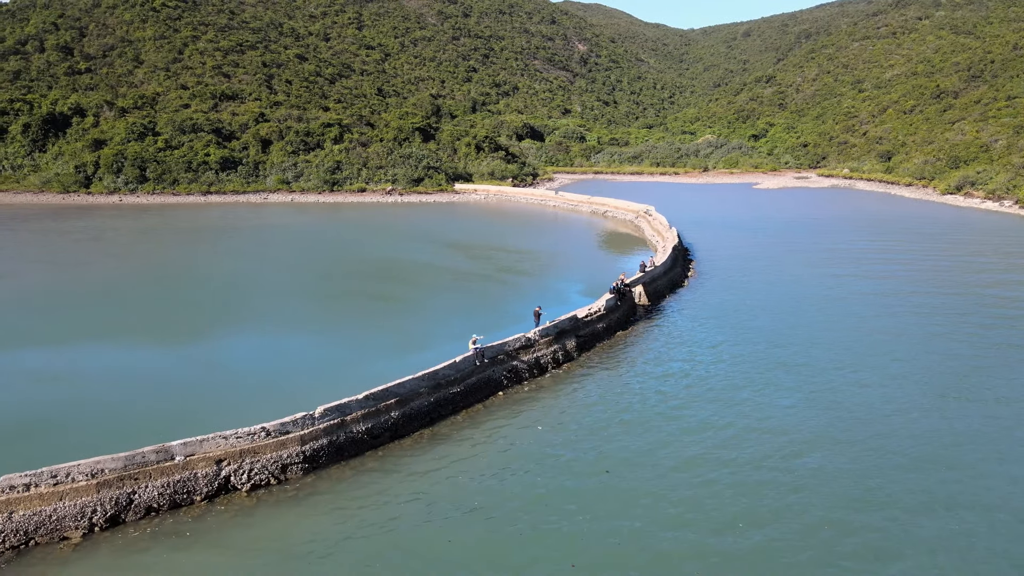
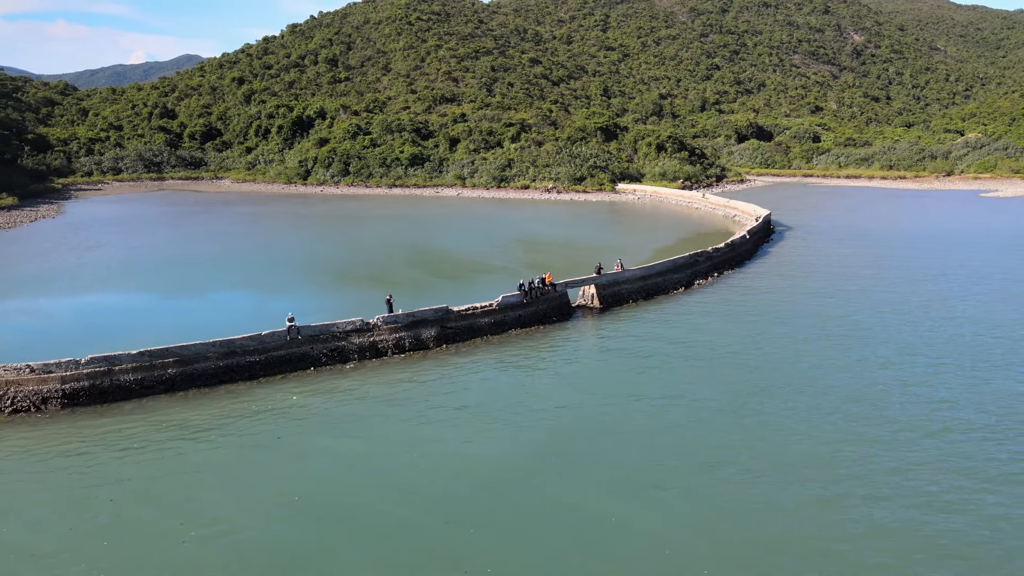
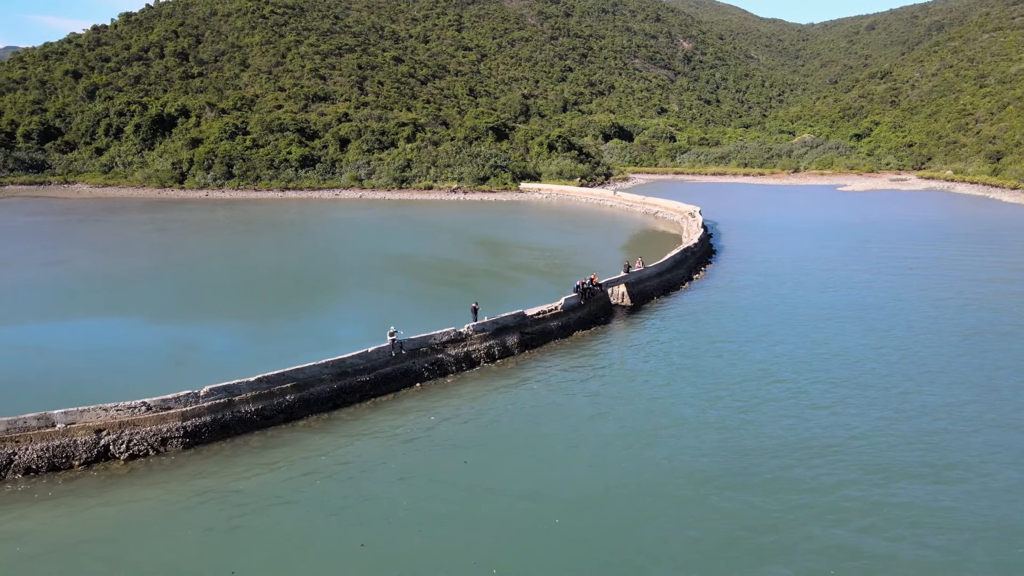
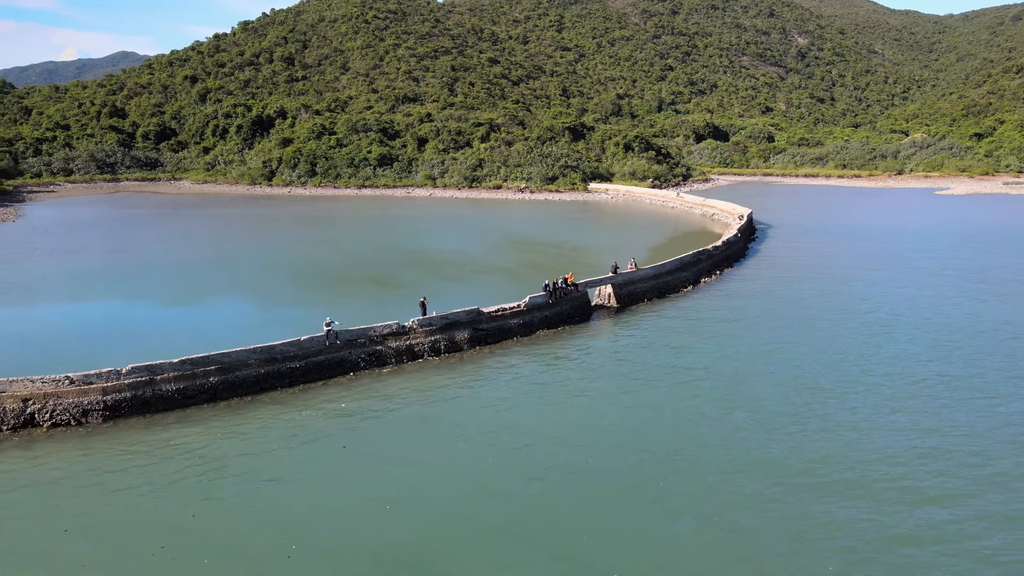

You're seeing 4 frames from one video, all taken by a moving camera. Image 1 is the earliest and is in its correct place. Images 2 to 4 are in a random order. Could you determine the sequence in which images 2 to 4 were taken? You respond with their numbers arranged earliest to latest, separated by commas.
3, 4, 2
